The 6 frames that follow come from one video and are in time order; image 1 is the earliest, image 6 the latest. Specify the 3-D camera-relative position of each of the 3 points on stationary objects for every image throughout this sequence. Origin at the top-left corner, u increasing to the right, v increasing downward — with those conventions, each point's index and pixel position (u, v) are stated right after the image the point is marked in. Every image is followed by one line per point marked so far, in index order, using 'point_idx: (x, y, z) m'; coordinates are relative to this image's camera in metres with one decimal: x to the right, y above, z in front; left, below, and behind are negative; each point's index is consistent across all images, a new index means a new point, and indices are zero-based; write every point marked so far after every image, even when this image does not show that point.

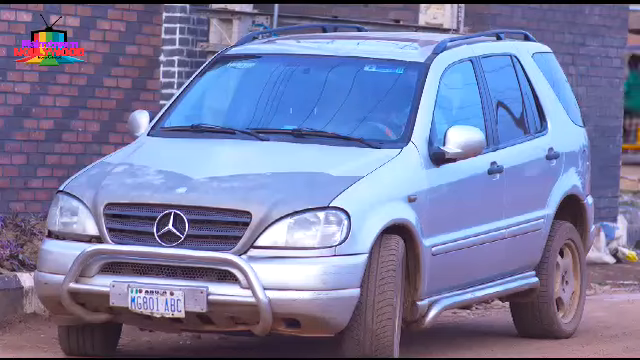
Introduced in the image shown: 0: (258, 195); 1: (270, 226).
0: (-0.3, -0.1, +6.6) m
1: (-0.2, -0.2, +6.5) m
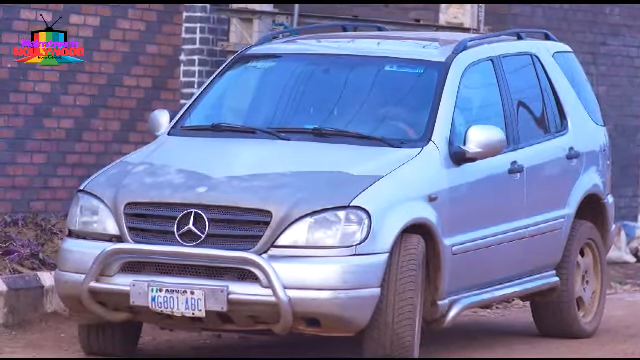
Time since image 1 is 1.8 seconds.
0: (-0.2, -0.1, +6.6) m
1: (-0.1, -0.2, +6.5) m
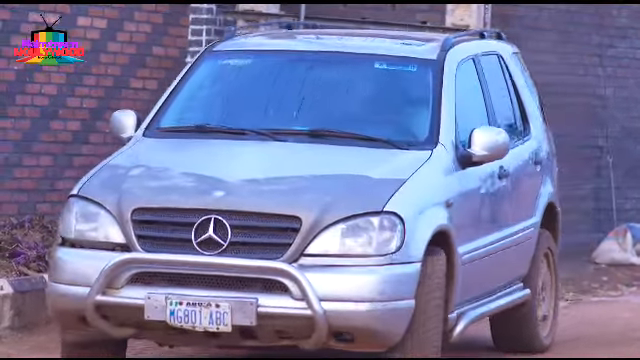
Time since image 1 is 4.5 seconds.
0: (-0.1, -0.1, +6.1) m
1: (0.0, -0.2, +6.0) m
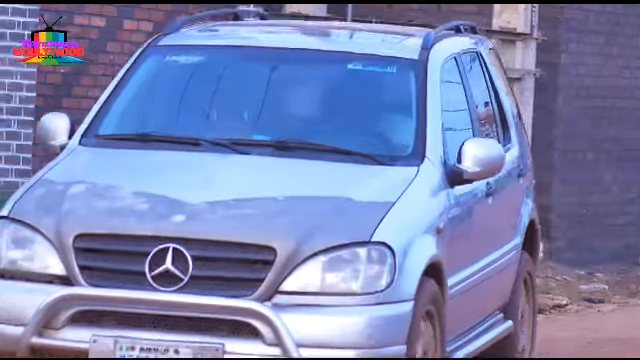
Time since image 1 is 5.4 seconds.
0: (-0.2, -0.2, +5.2) m
1: (-0.1, -0.3, +5.1) m
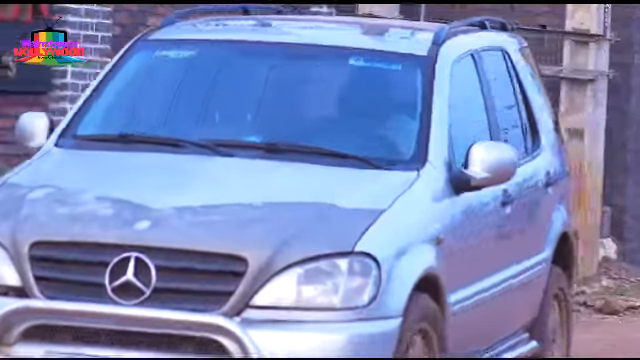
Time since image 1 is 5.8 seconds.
0: (-0.2, -0.2, +4.7) m
1: (-0.2, -0.3, +4.7) m
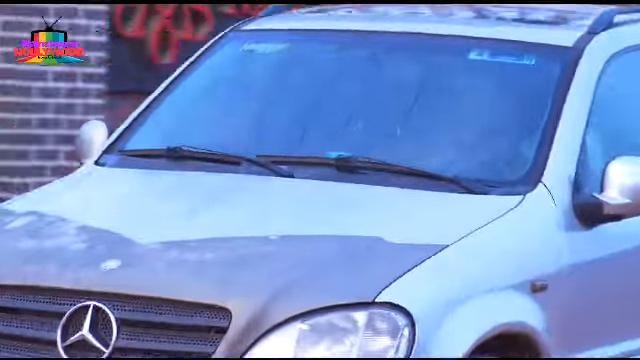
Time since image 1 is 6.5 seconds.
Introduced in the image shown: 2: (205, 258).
0: (-0.2, -0.3, +3.7) m
1: (-0.1, -0.4, +3.6) m
2: (-0.3, -0.2, +3.8) m
